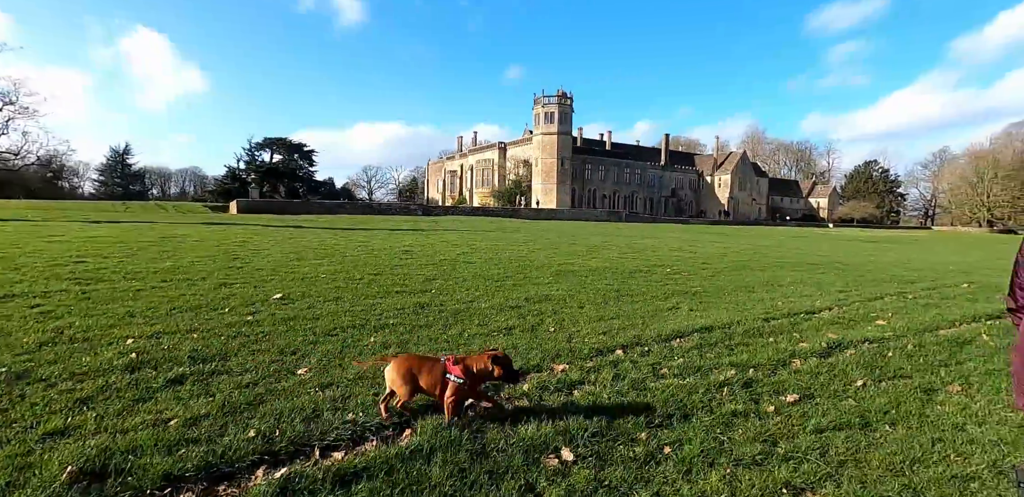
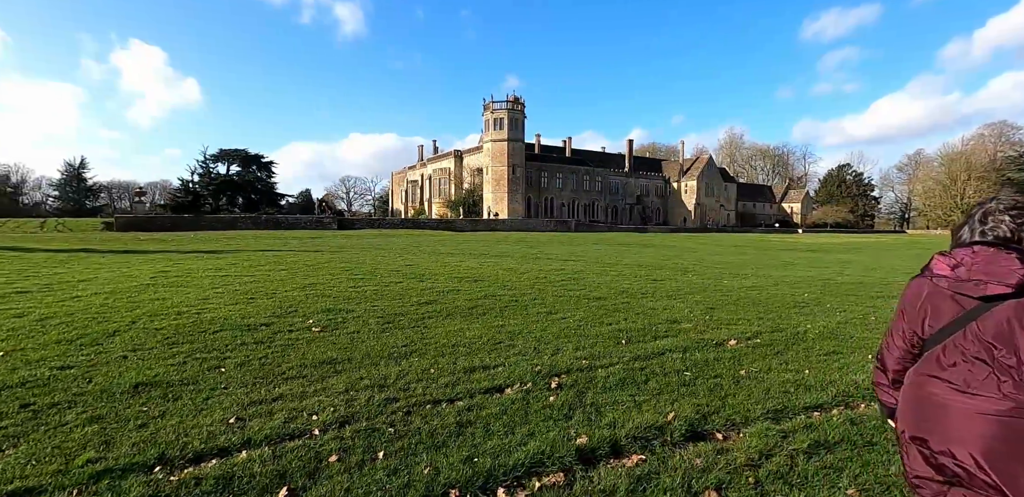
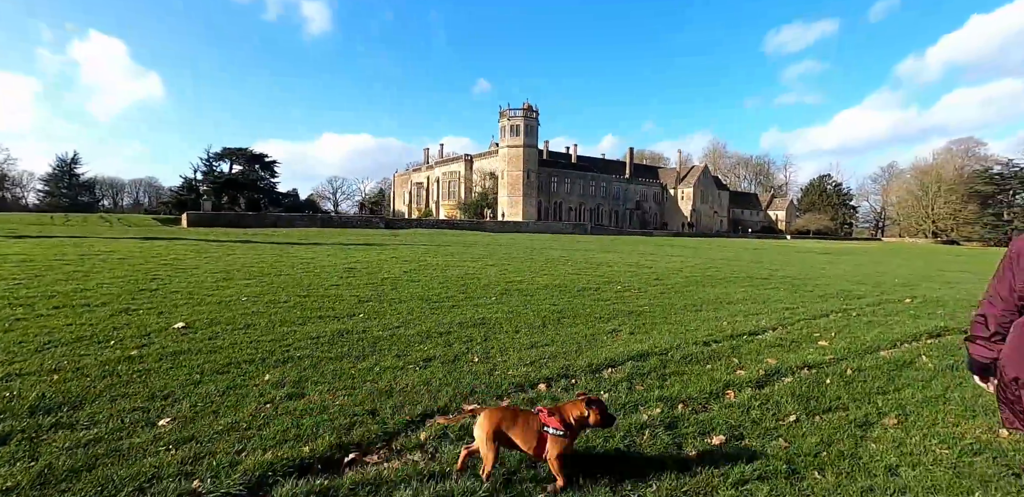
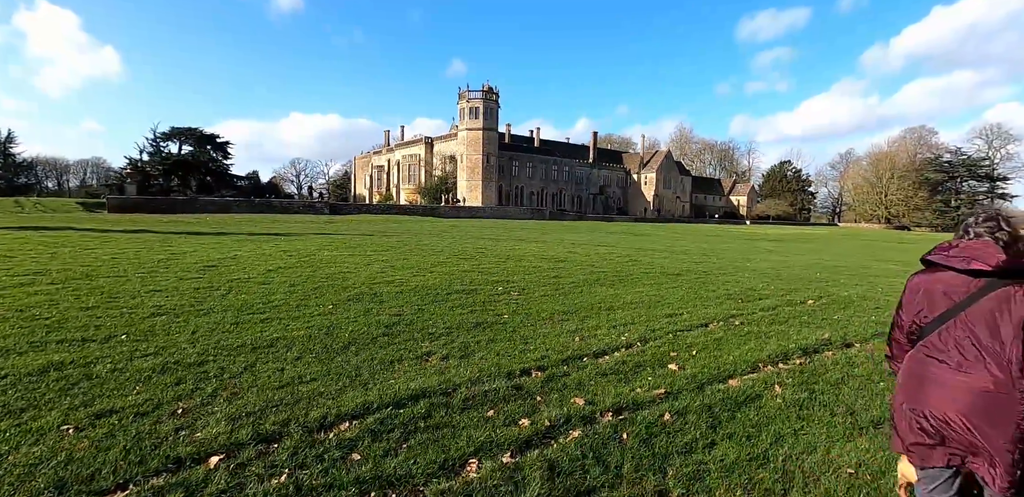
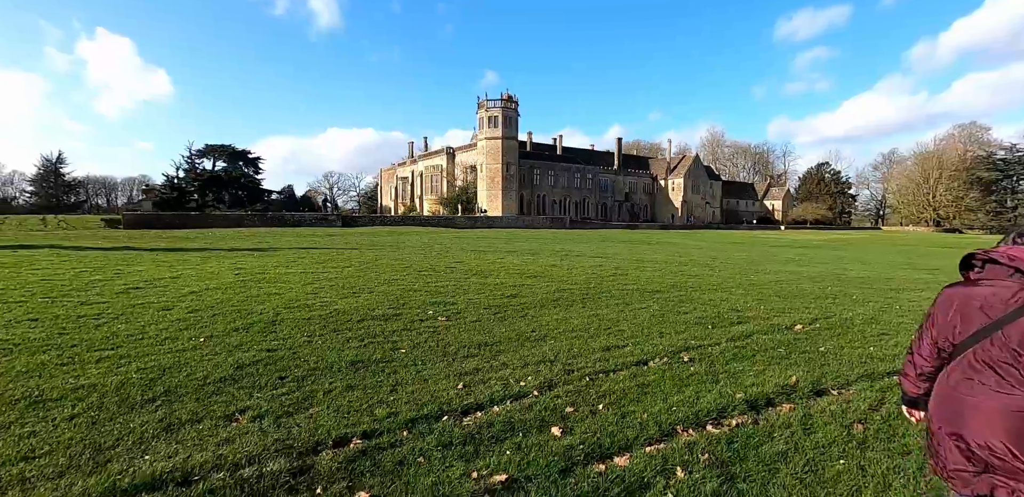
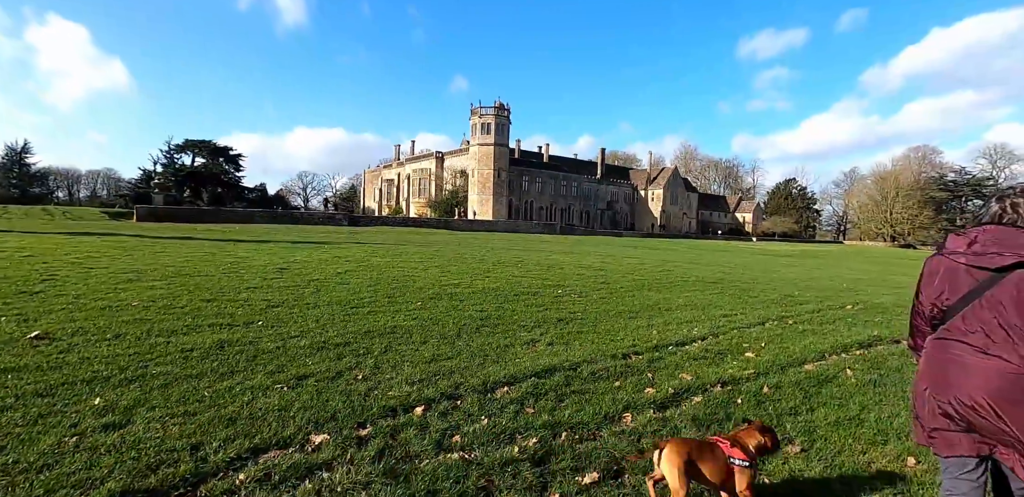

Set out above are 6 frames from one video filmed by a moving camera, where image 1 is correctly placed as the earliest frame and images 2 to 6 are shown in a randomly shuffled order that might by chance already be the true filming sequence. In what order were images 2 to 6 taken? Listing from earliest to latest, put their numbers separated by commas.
3, 6, 4, 5, 2
